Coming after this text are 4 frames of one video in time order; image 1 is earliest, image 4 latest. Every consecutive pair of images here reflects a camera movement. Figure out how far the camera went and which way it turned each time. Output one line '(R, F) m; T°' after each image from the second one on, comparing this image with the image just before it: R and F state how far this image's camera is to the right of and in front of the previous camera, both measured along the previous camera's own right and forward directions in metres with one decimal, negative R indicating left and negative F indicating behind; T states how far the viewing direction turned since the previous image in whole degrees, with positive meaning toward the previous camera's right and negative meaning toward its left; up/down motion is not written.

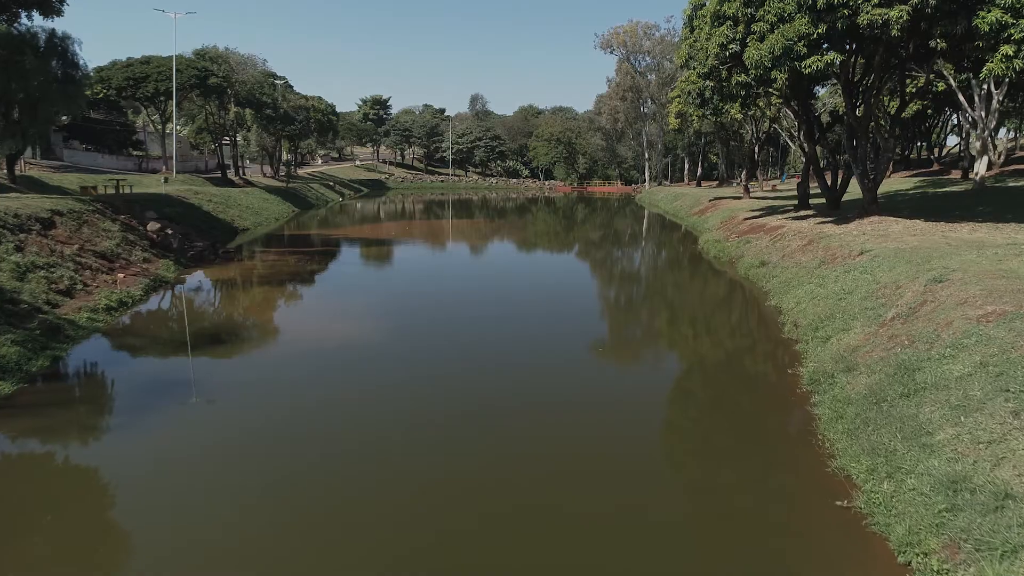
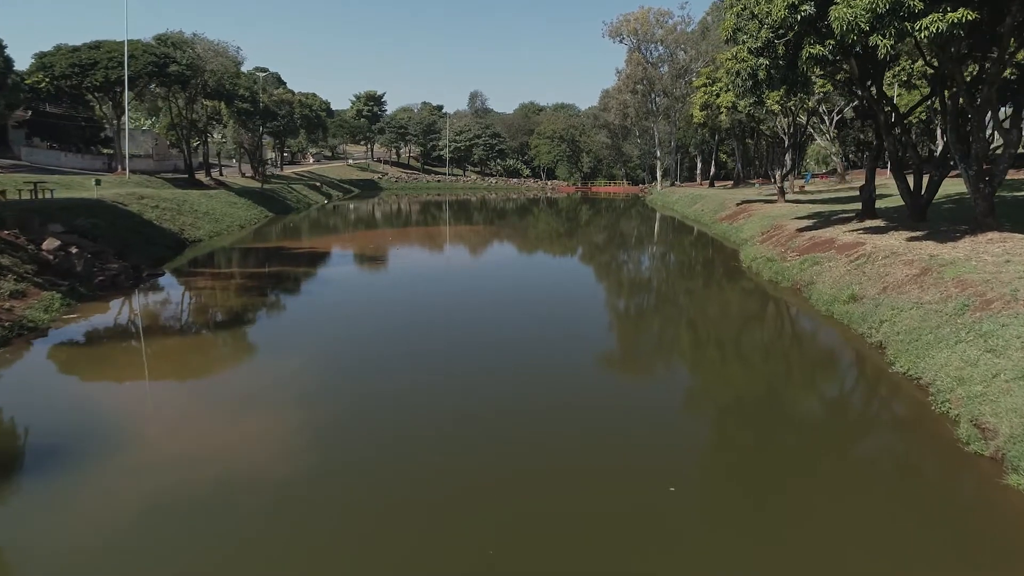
(0.0, +2.7) m; 0°
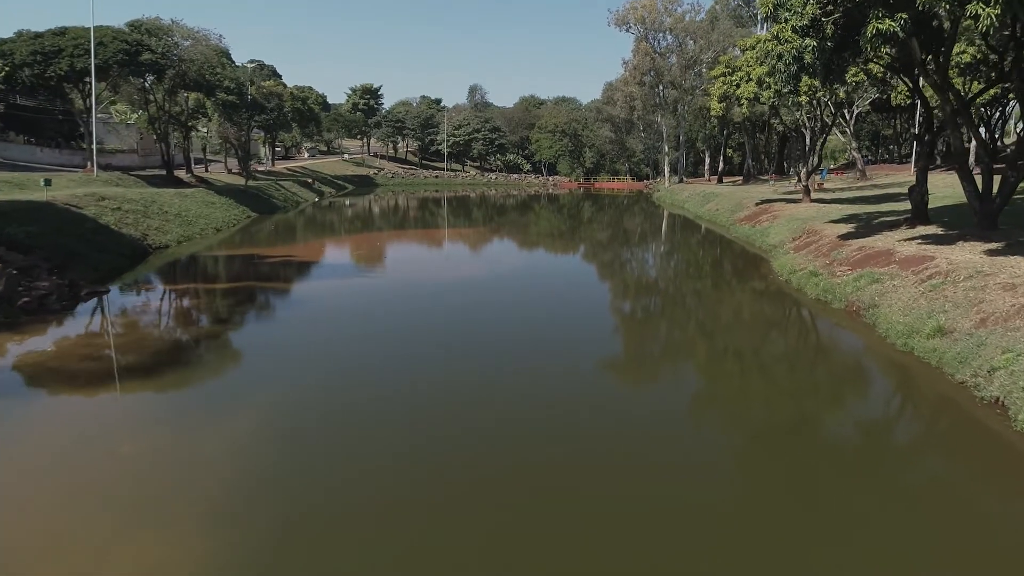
(0.0, +1.5) m; 0°
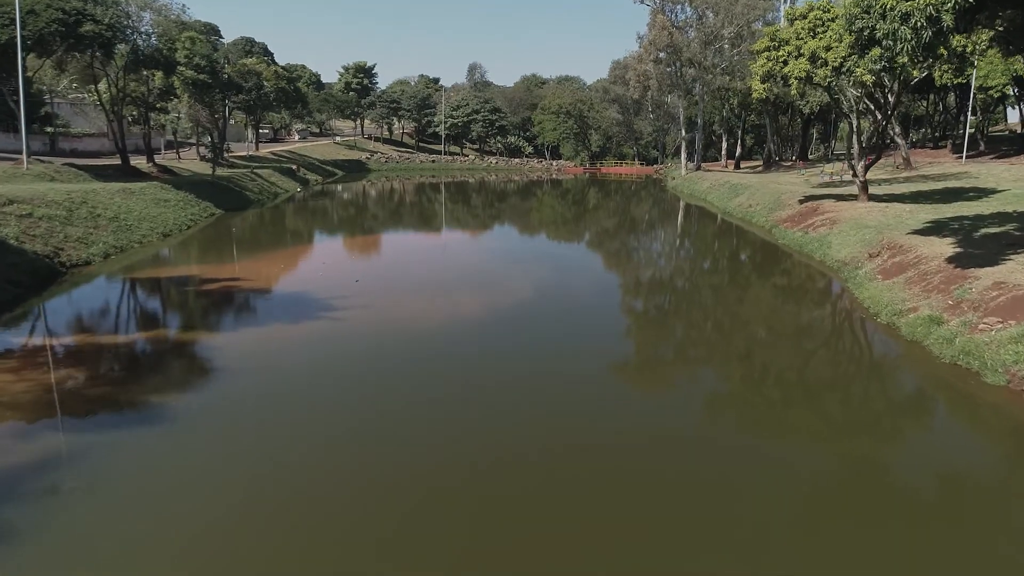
(-0.1, +2.6) m; 0°
